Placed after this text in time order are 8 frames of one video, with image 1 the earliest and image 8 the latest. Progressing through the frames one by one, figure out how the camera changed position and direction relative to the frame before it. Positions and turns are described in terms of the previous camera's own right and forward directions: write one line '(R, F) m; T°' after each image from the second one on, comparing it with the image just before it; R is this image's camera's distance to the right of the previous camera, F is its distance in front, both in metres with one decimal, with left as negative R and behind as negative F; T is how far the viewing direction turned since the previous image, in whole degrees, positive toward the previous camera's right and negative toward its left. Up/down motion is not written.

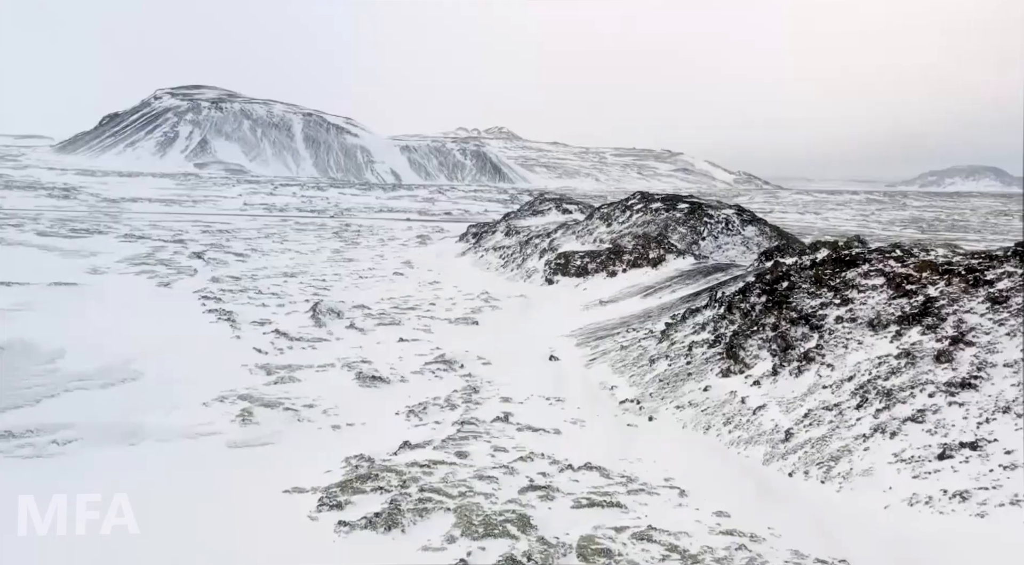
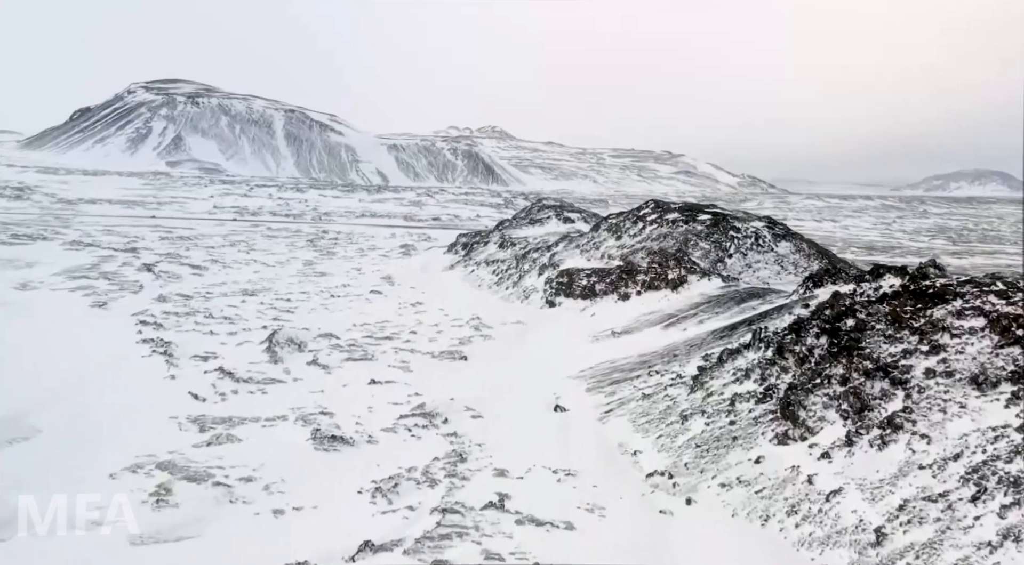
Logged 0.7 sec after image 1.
(-0.1, +4.0) m; +1°
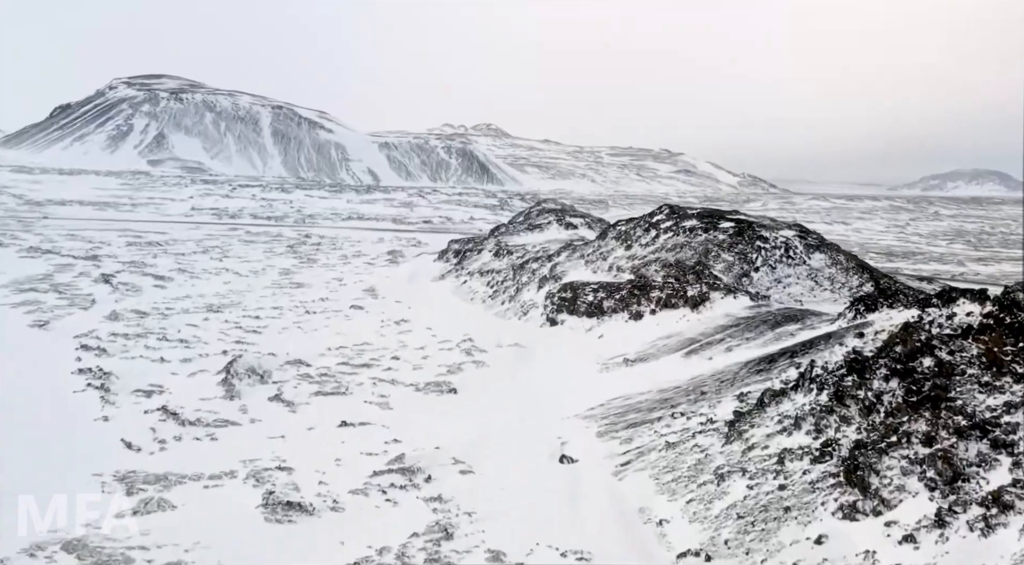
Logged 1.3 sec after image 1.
(0.0, +2.9) m; 0°
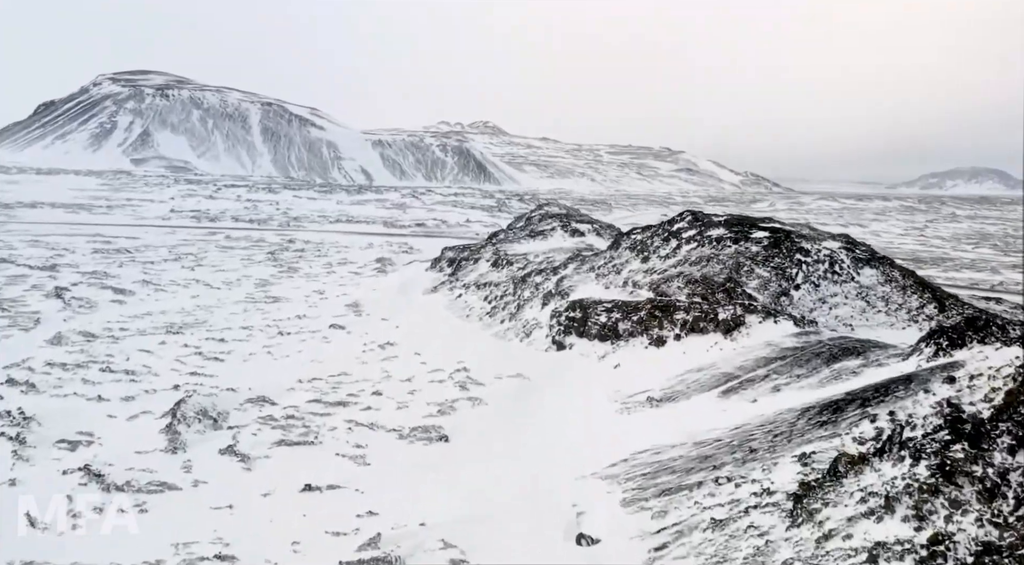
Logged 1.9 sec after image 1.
(-0.1, +3.0) m; 0°
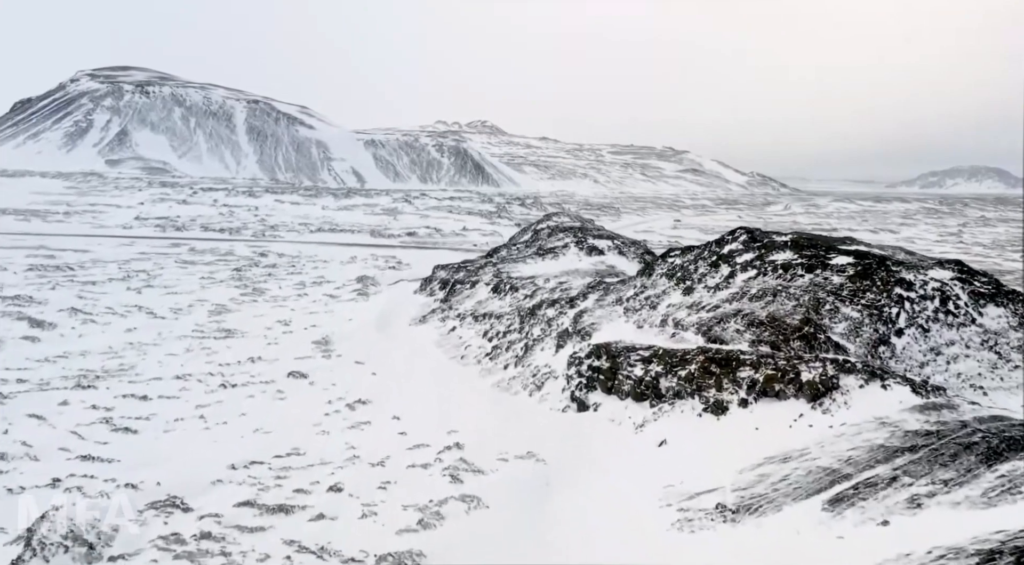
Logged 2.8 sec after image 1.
(-0.2, +4.7) m; 0°
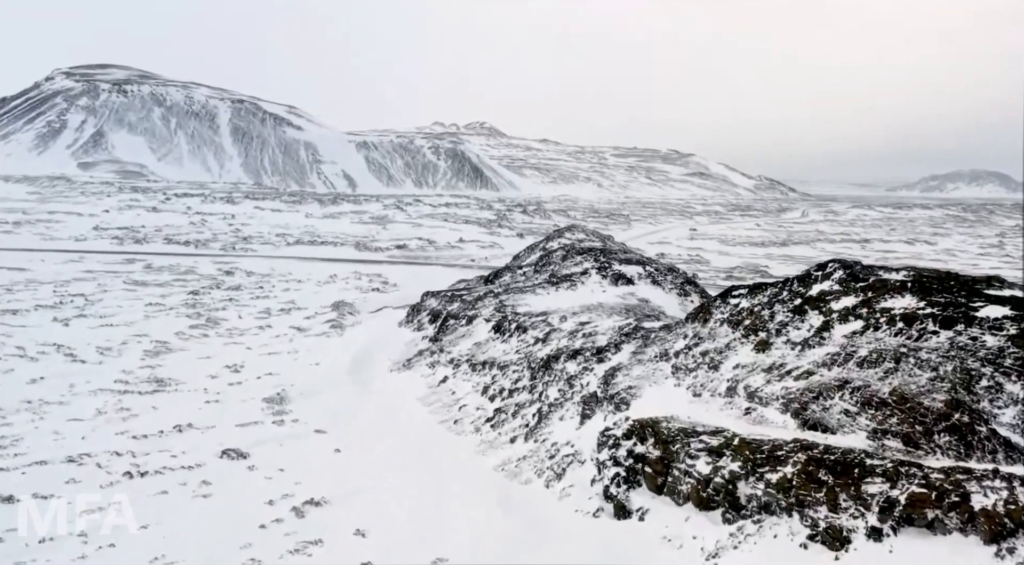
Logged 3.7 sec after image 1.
(-0.2, +4.6) m; 0°
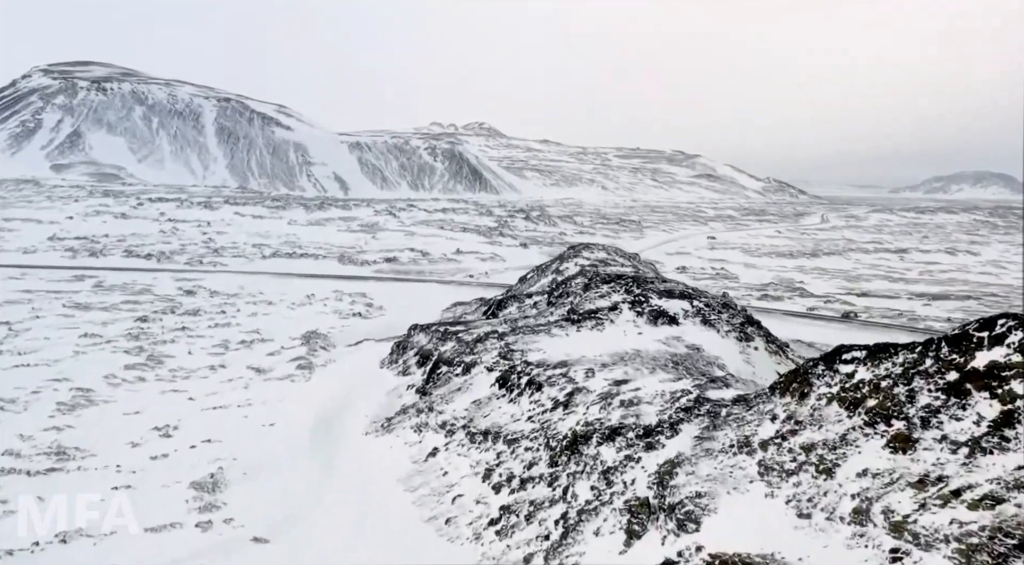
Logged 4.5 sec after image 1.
(-0.2, +4.1) m; 0°
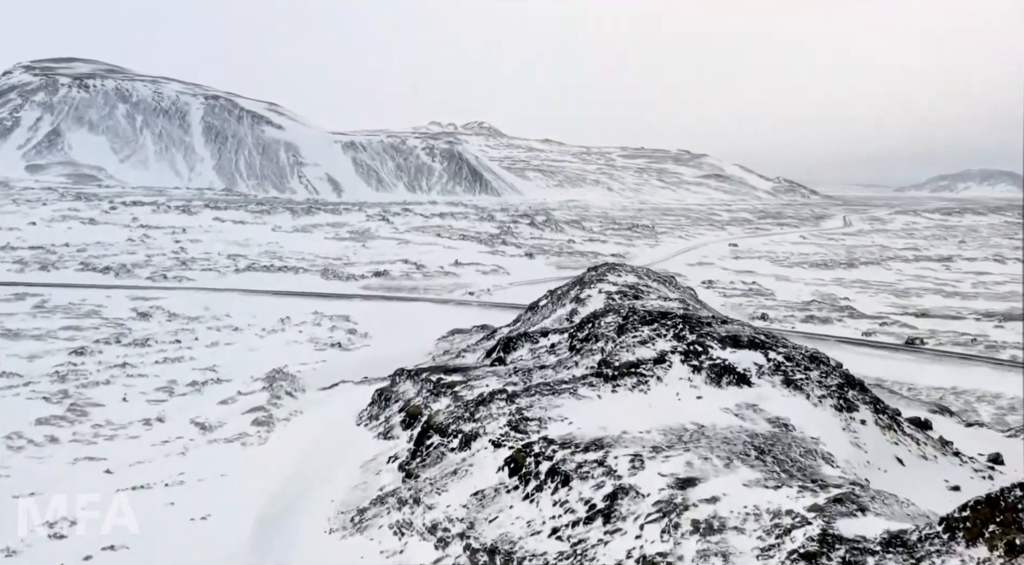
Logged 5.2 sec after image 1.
(-0.2, +3.7) m; 0°
